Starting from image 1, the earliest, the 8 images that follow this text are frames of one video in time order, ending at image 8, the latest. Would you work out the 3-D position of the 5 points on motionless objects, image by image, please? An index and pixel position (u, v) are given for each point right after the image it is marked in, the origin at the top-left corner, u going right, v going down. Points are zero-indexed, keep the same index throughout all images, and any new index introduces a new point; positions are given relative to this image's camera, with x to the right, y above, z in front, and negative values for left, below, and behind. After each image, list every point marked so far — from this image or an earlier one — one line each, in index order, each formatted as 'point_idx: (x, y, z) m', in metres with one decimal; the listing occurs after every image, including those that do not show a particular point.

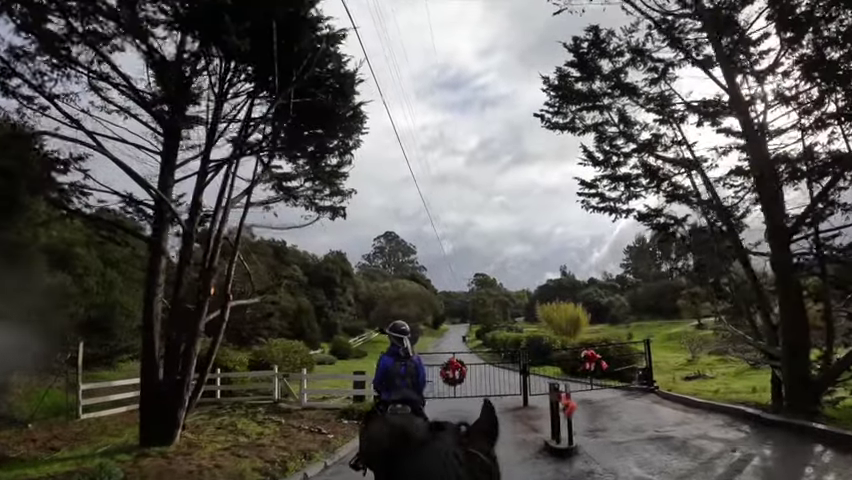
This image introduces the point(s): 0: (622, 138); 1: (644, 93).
0: (+3.2, +1.7, +10.8) m
1: (+3.5, +2.4, +10.7) m
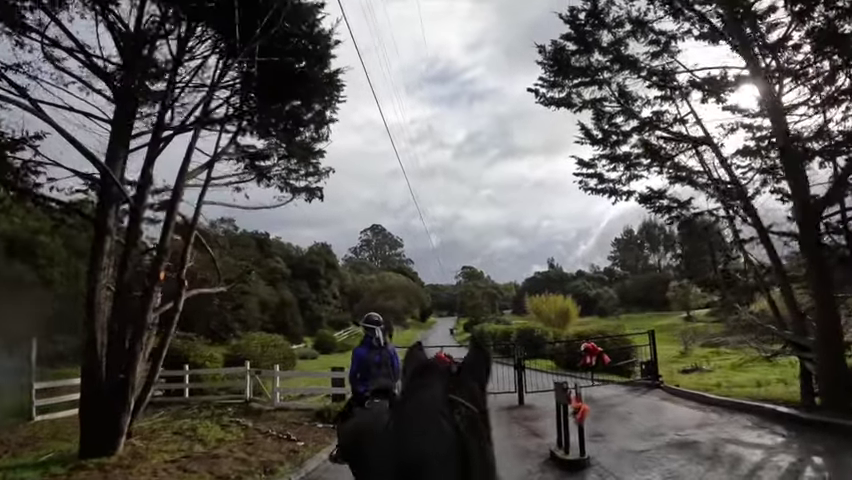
0: (+3.0, +1.9, +10.1) m
1: (+3.3, +2.6, +10.0) m
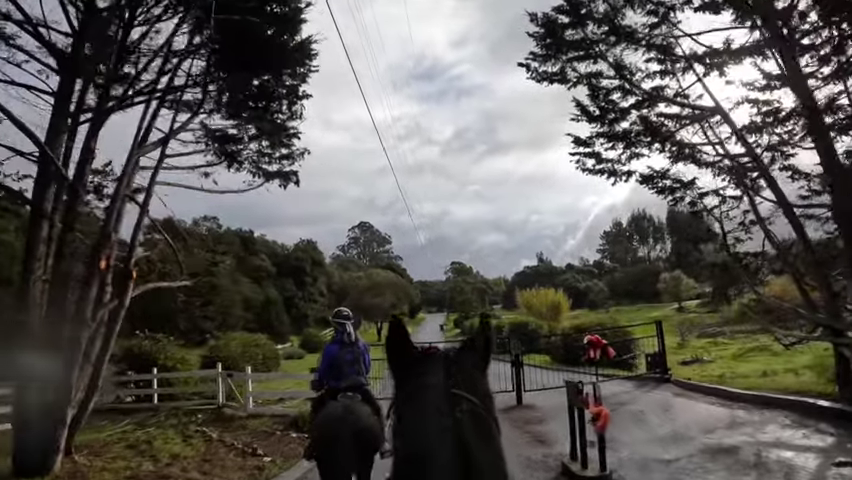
0: (+2.7, +2.1, +9.4) m
1: (+3.1, +2.8, +9.3) m
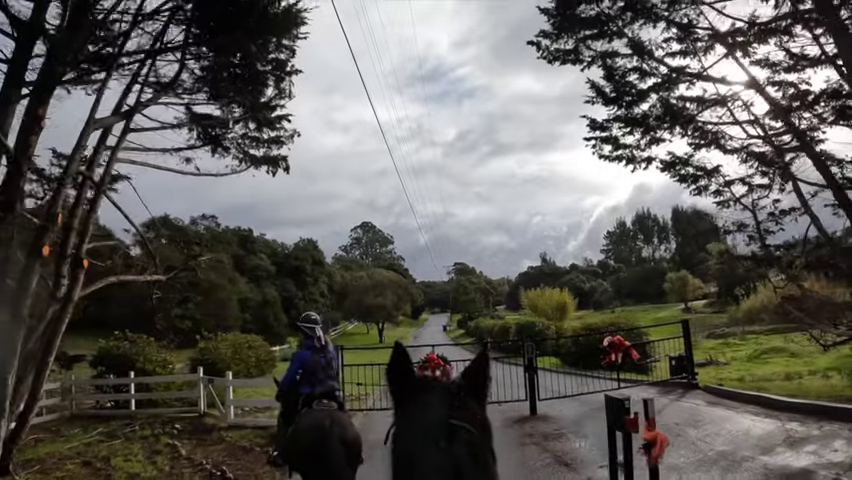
0: (+2.8, +2.2, +8.7) m
1: (+3.1, +2.9, +8.6) m
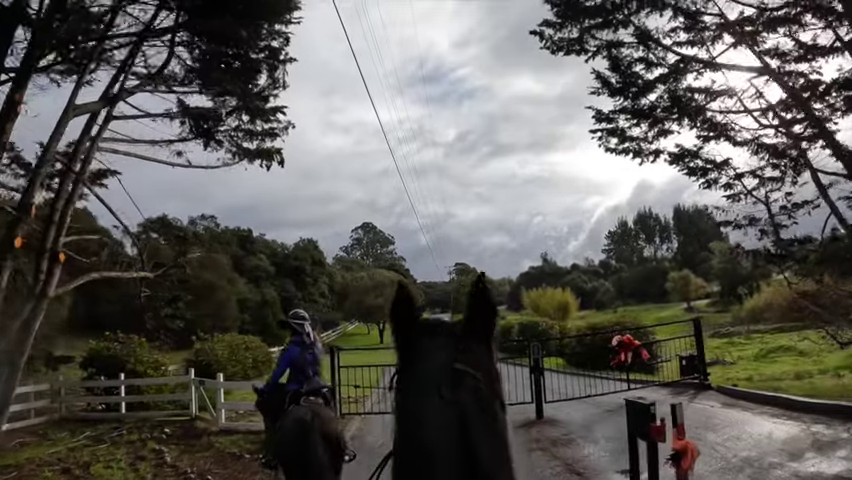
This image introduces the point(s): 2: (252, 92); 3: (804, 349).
0: (+2.8, +2.3, +8.5) m
1: (+3.1, +3.0, +8.4) m
2: (-2.9, +2.4, +11.3) m
3: (+10.9, -3.1, +19.3) m
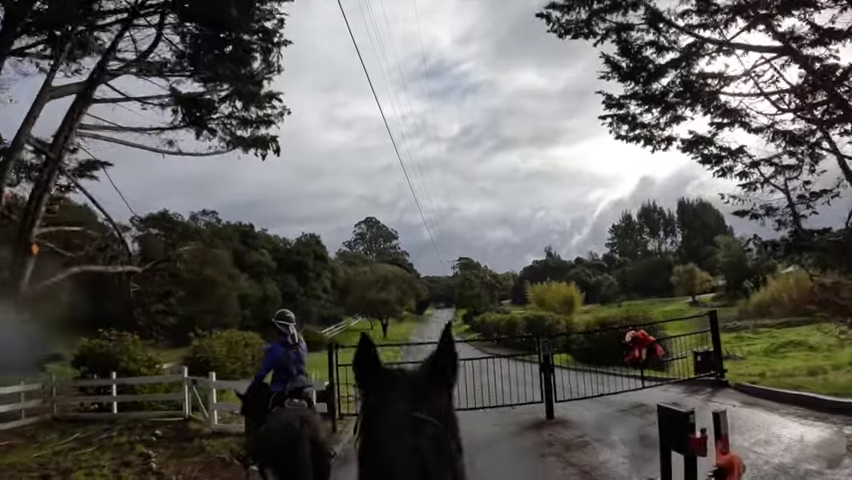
0: (+2.8, +2.4, +8.1) m
1: (+3.1, +3.1, +8.0) m
2: (-2.9, +2.5, +11.0) m
3: (+11.1, -2.9, +18.9) m
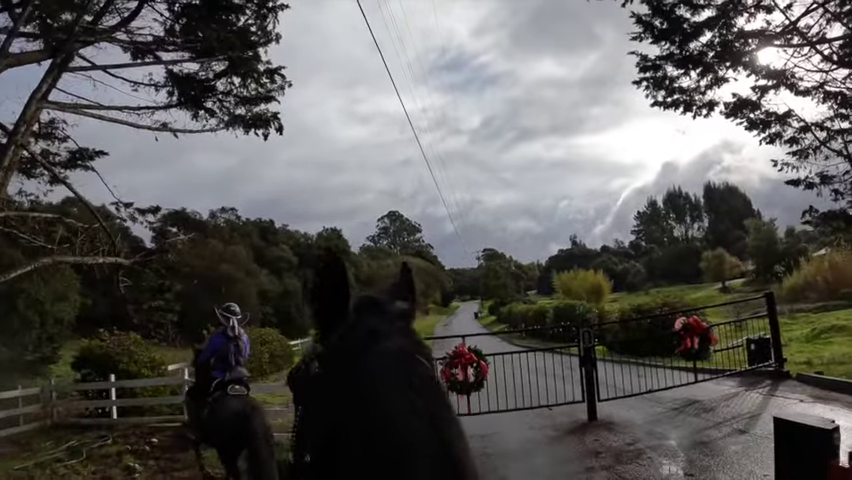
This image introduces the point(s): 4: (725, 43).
0: (+2.9, +2.6, +7.4) m
1: (+3.2, +3.3, +7.3) m
2: (-2.6, +2.7, +10.5) m
3: (+11.7, -2.3, +18.0) m
4: (+4.7, +3.1, +10.5) m
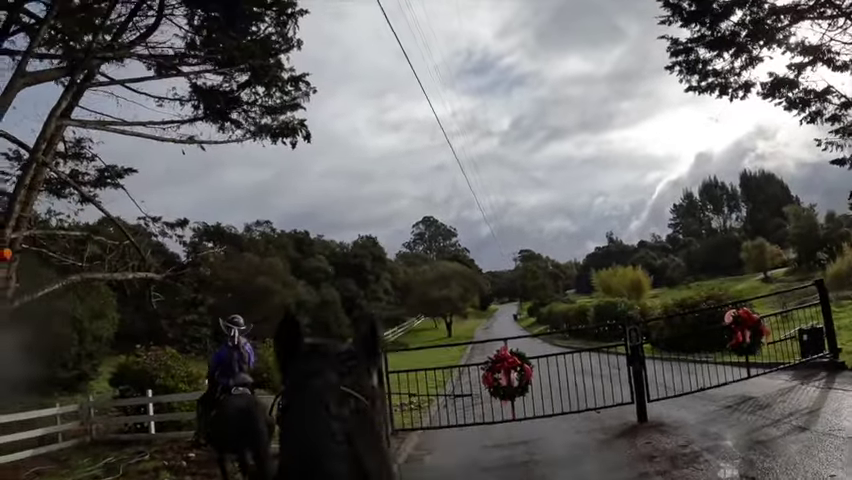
0: (+3.2, +2.7, +7.1) m
1: (+3.4, +3.5, +7.0) m
2: (-2.2, +2.5, +10.5) m
3: (+12.7, -1.9, +17.2) m
4: (+5.1, +3.2, +10.1) m
